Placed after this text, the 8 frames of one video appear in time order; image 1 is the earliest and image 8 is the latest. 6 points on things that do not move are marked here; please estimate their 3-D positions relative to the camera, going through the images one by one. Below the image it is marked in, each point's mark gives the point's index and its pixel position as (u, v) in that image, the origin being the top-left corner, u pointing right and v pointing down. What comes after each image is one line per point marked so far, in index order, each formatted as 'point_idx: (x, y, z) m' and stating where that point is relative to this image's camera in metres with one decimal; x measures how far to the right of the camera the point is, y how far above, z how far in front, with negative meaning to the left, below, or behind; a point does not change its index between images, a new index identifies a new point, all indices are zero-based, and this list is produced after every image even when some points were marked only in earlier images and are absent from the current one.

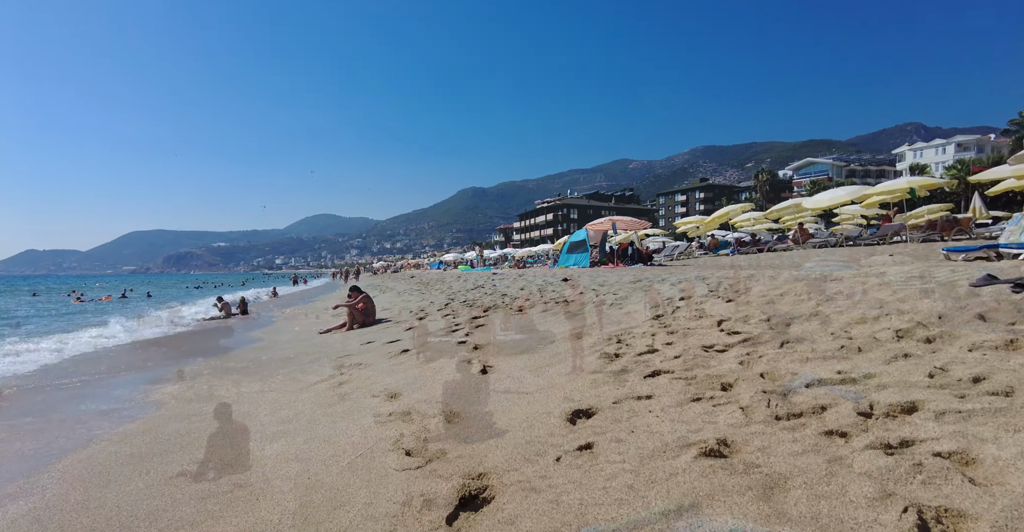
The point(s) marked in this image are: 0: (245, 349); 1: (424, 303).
0: (-4.3, -1.3, +8.4) m
1: (-2.0, -0.8, +11.7) m
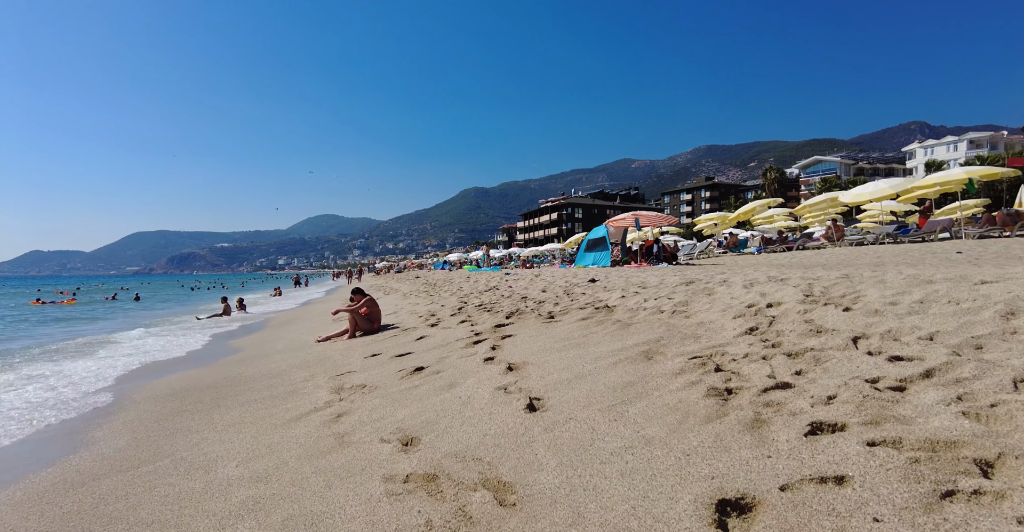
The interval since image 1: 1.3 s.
0: (-4.0, -1.3, +7.4) m
1: (-1.6, -0.8, +10.7) m
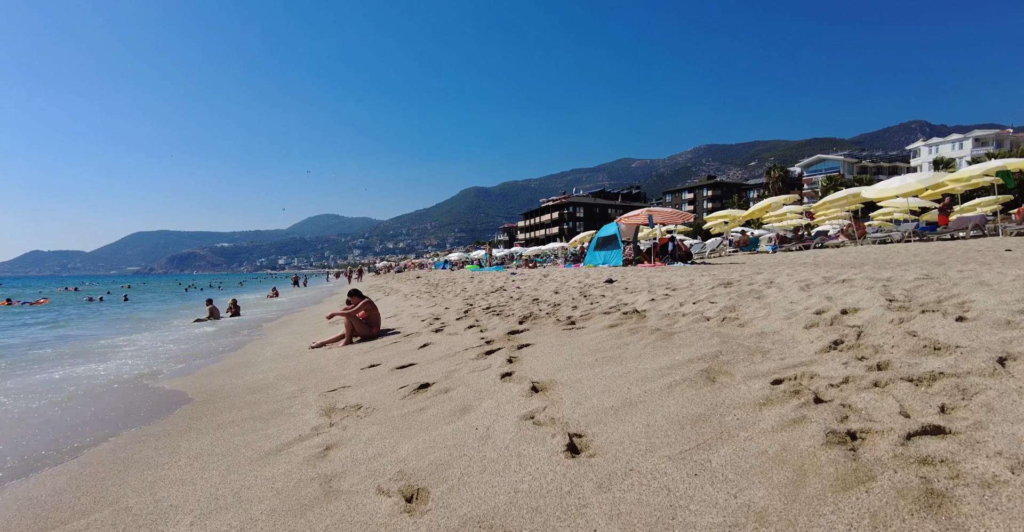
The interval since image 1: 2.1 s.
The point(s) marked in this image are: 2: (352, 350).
0: (-3.8, -1.3, +6.7) m
1: (-1.4, -0.8, +10.0) m
2: (-2.1, -1.1, +6.8) m
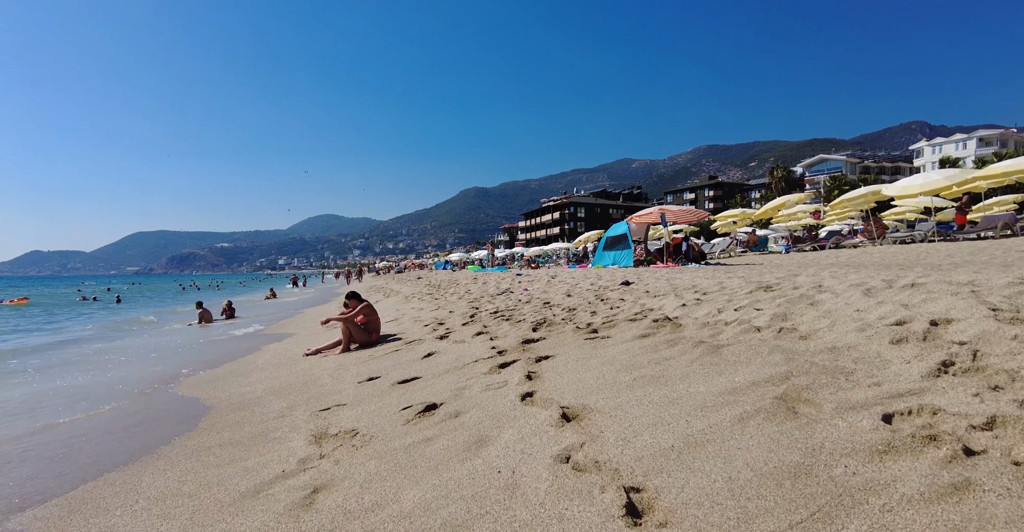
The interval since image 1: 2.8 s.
0: (-3.7, -1.4, +6.1) m
1: (-1.3, -0.8, +9.4) m
2: (-2.0, -1.1, +6.2) m
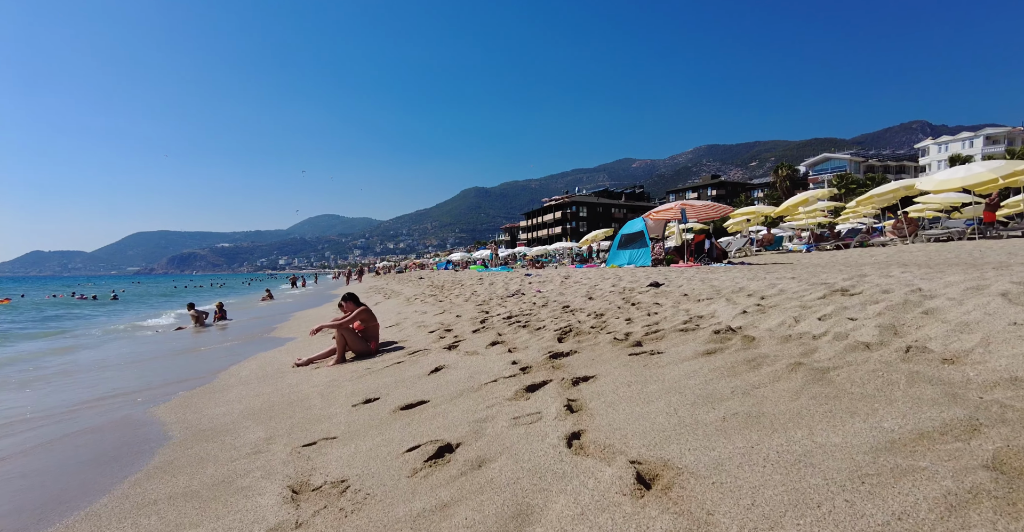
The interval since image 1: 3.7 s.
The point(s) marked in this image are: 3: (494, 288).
0: (-3.5, -1.4, +5.3) m
1: (-1.1, -0.8, +8.6) m
2: (-1.8, -1.1, +5.4) m
3: (-0.4, -0.5, +11.6) m
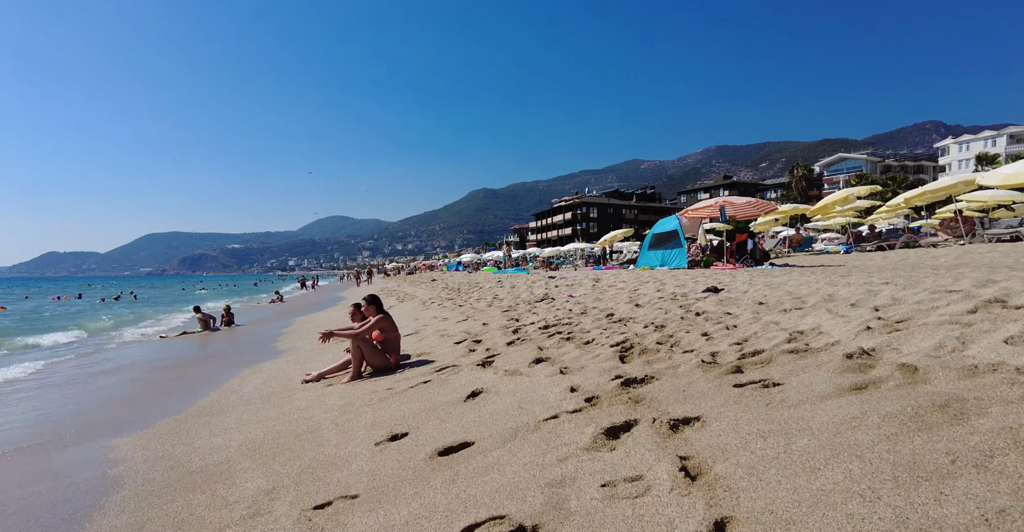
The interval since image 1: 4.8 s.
0: (-3.1, -1.4, +4.5) m
1: (-0.6, -0.9, +7.8) m
2: (-1.3, -1.2, +4.6) m
3: (+0.1, -0.5, +10.8) m
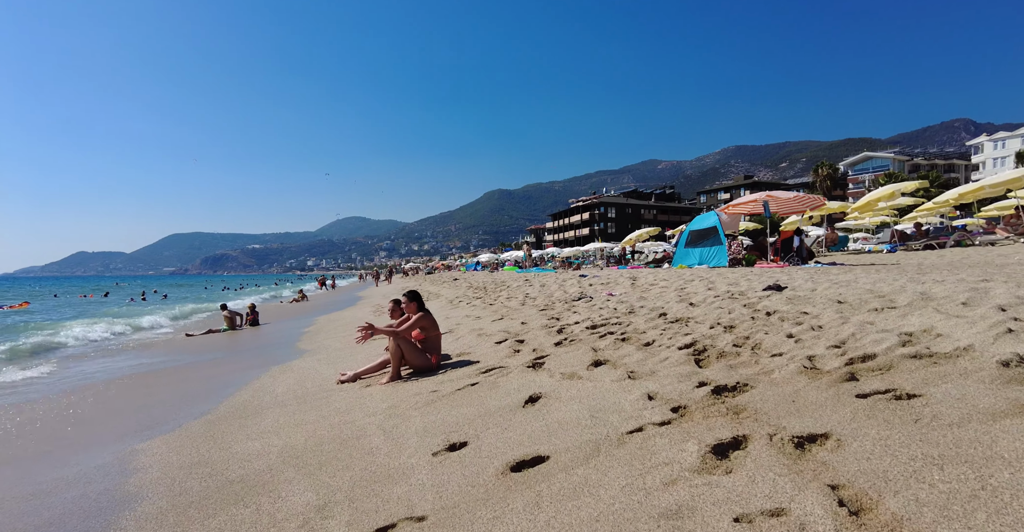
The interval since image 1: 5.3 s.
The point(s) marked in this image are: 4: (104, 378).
0: (-2.6, -1.3, +4.3) m
1: (-0.1, -0.8, +7.5) m
2: (-0.9, -1.1, +4.3) m
3: (+0.8, -0.5, +10.4) m
4: (-5.6, -1.5, +6.9) m
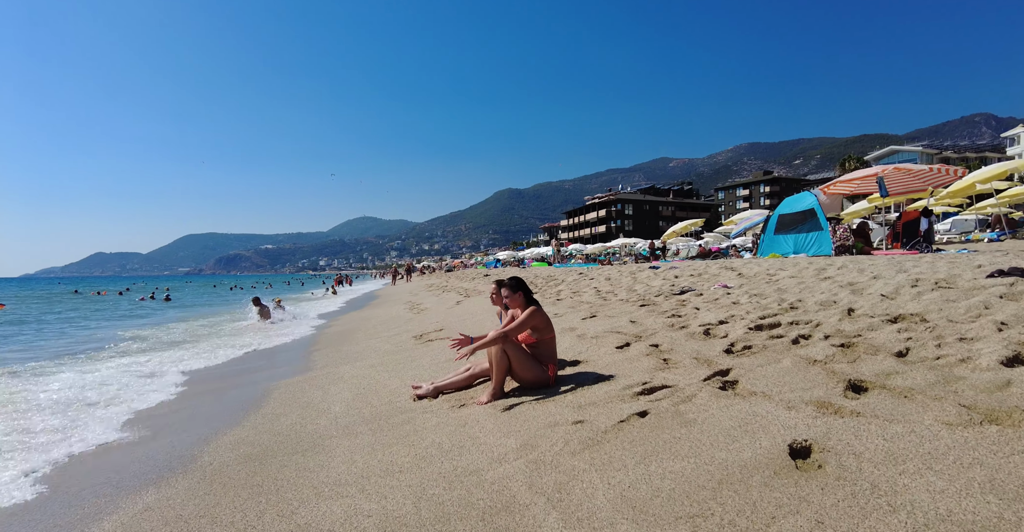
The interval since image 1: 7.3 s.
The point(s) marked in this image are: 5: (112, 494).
0: (-1.5, -1.2, +2.9) m
1: (+1.1, -0.7, +6.0) m
2: (+0.2, -1.0, +2.8) m
3: (+2.0, -0.3, +8.9) m
4: (-4.5, -1.3, +5.5) m
5: (-2.4, -1.2, +2.9) m
